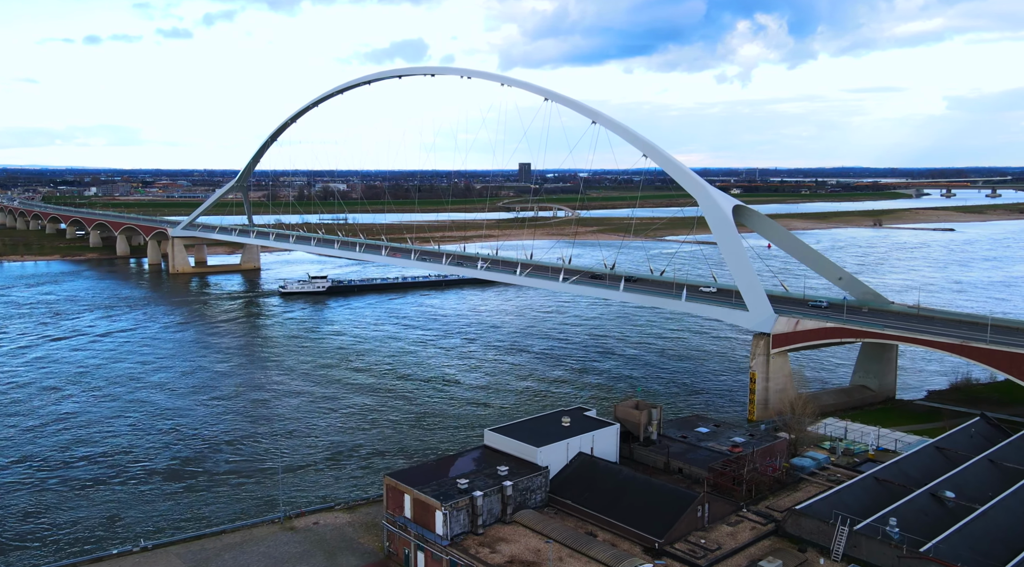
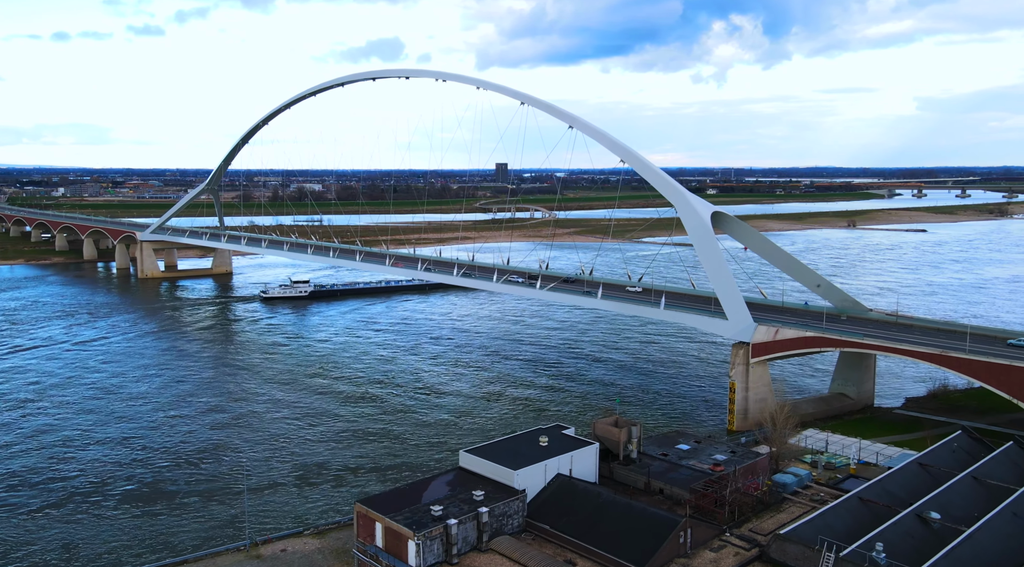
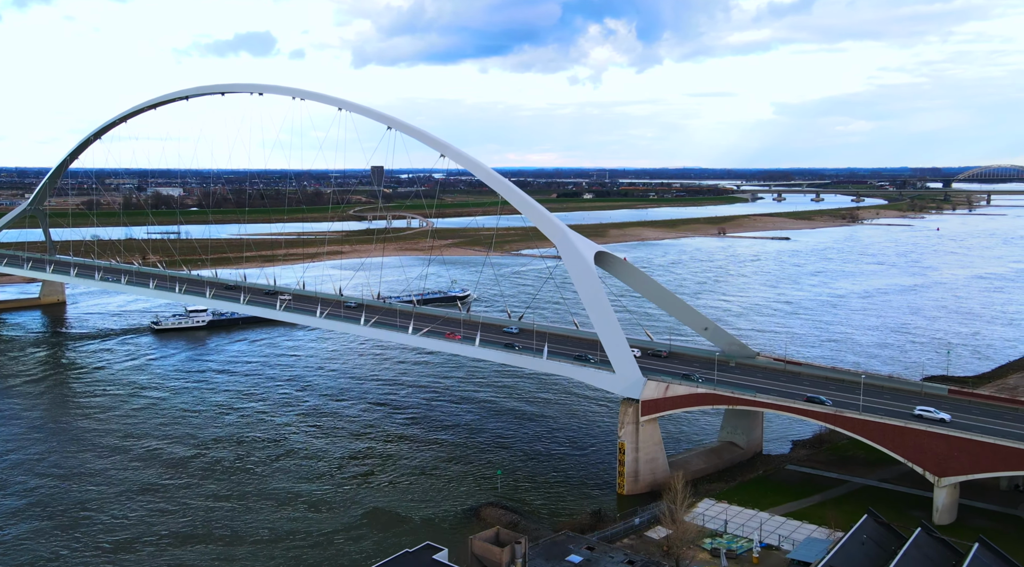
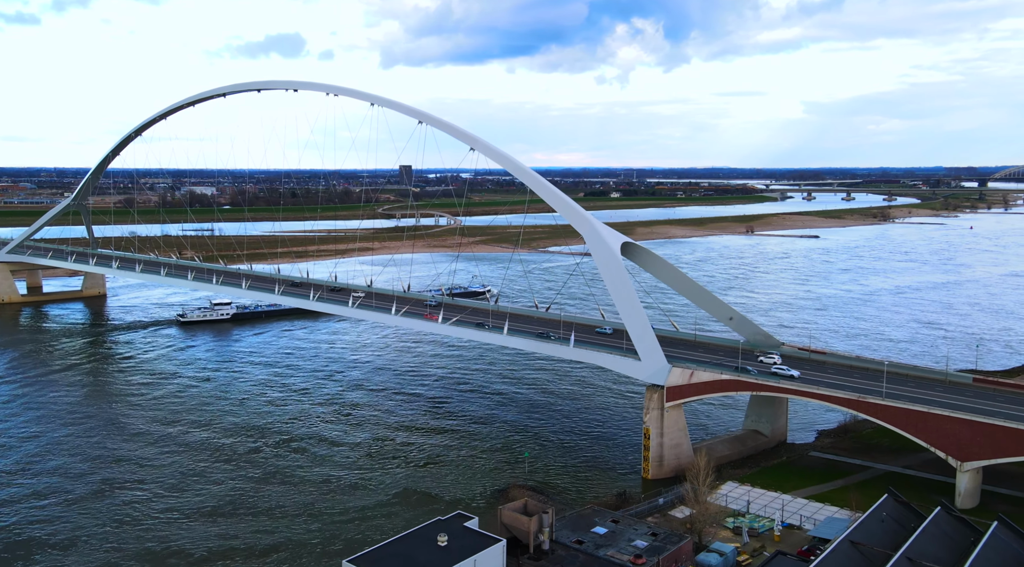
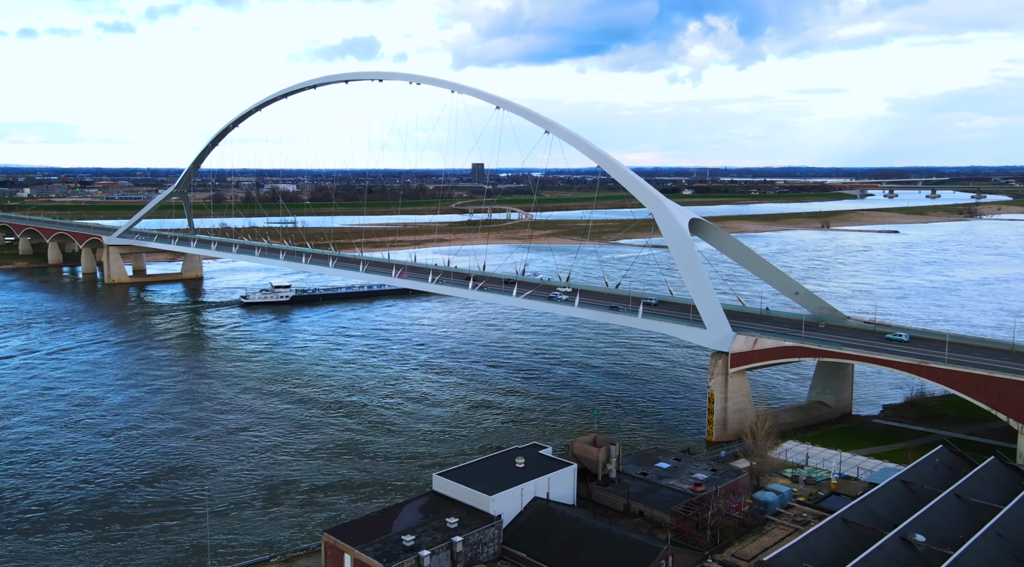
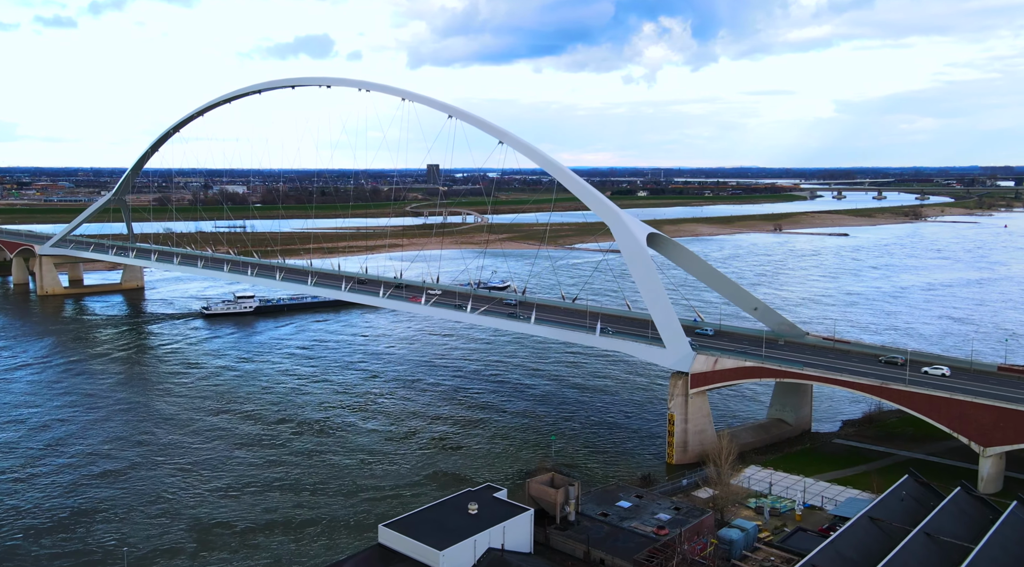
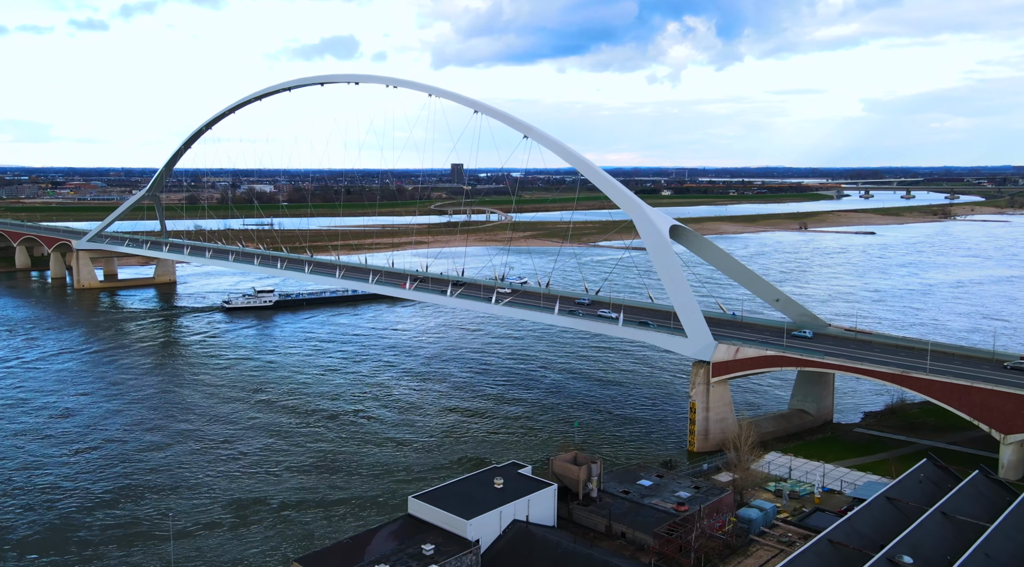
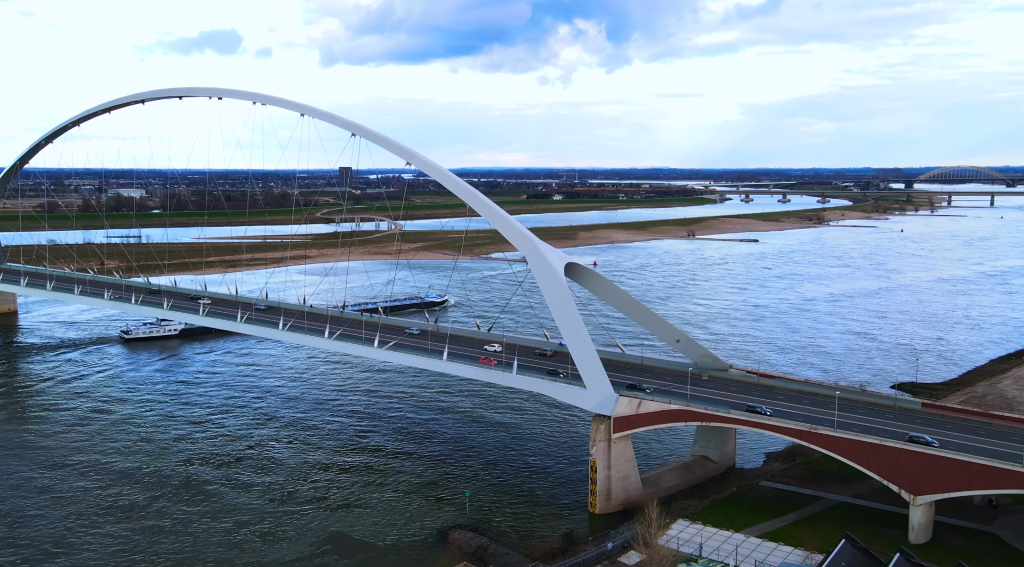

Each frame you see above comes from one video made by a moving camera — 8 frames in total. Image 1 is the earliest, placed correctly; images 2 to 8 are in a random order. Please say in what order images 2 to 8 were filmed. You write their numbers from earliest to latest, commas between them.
2, 5, 7, 6, 4, 3, 8
